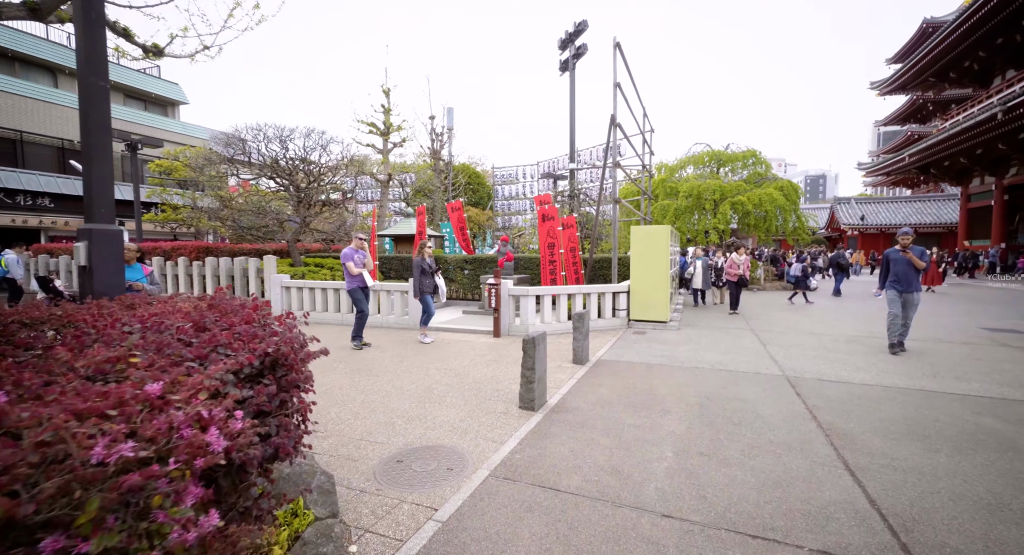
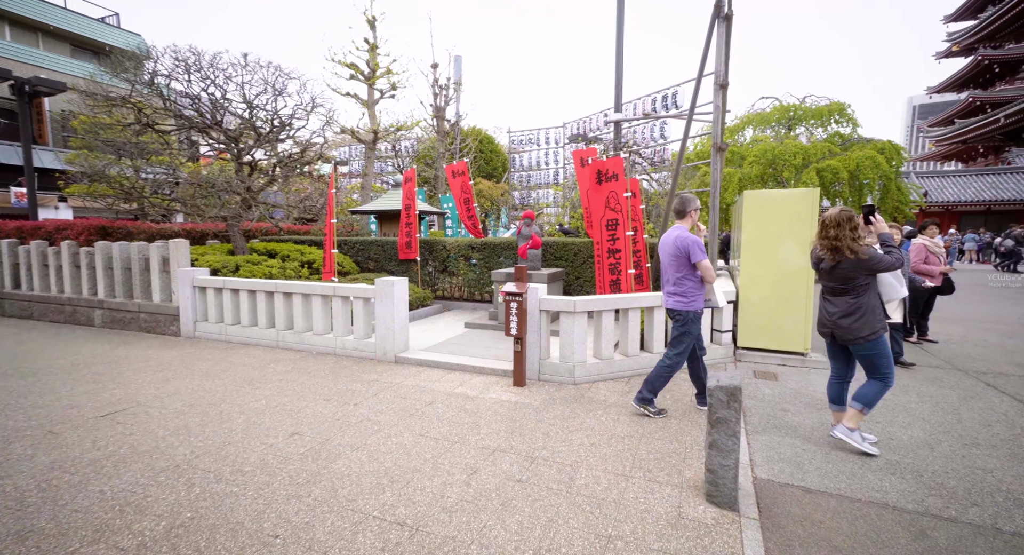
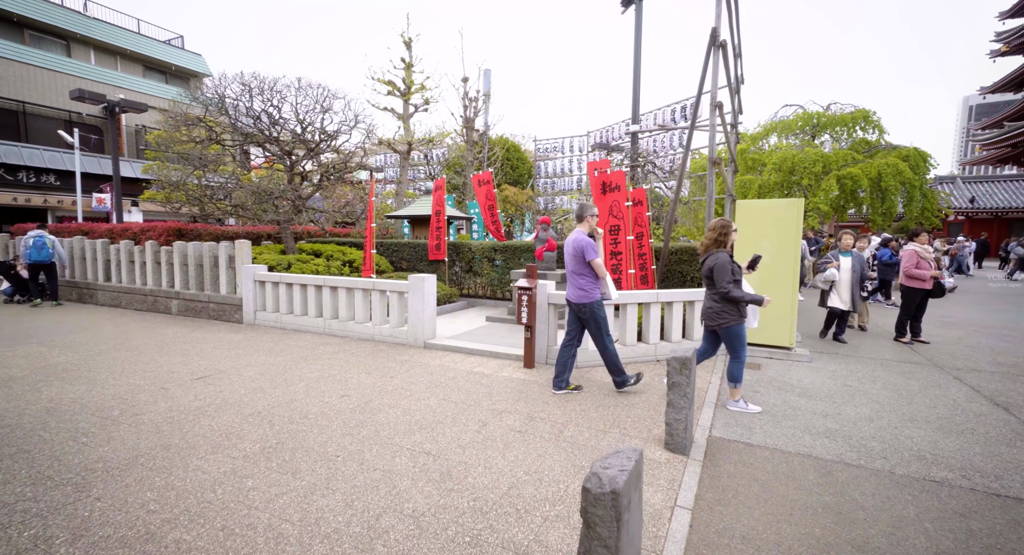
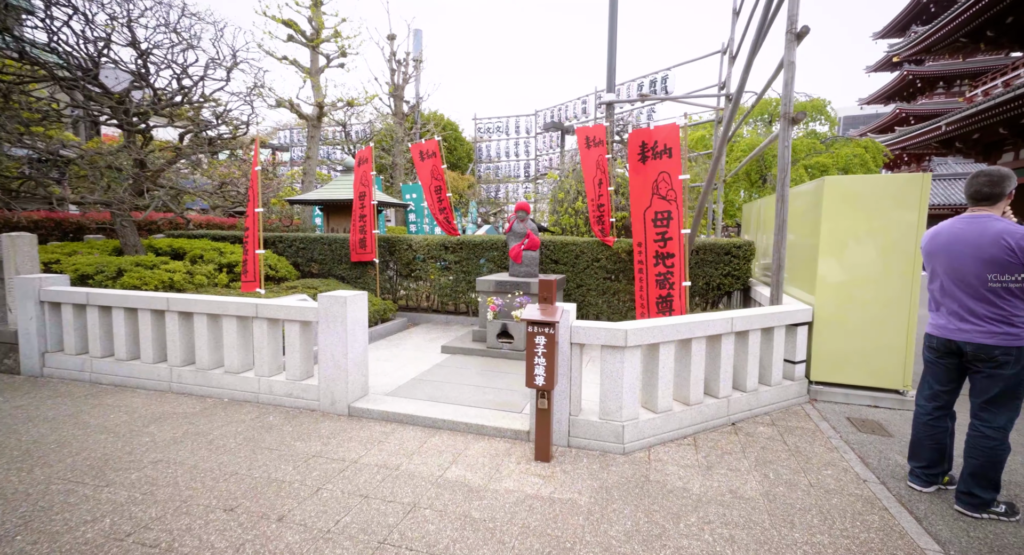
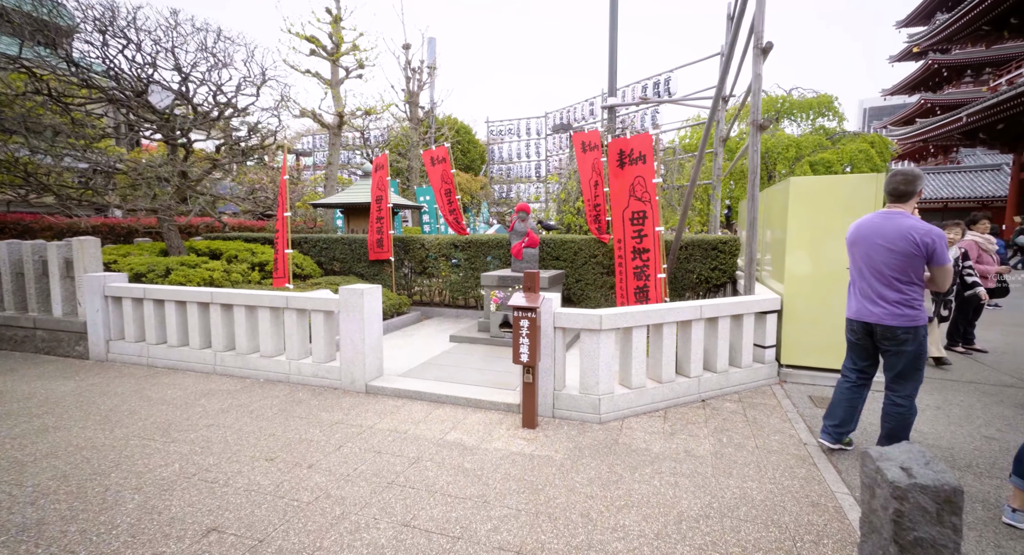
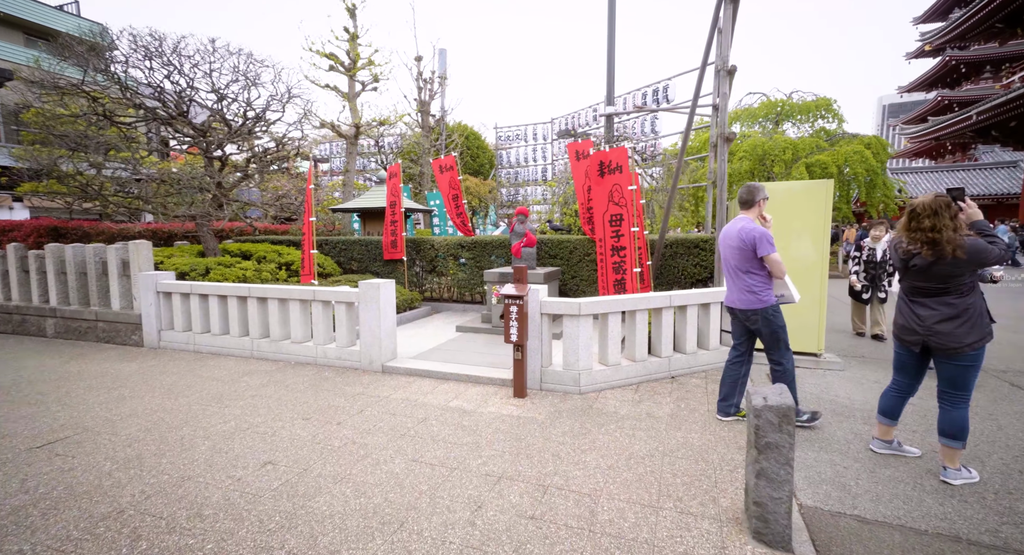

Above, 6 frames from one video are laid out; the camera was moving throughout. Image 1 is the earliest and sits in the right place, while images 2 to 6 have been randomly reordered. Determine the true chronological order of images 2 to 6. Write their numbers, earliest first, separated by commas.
3, 2, 6, 5, 4
